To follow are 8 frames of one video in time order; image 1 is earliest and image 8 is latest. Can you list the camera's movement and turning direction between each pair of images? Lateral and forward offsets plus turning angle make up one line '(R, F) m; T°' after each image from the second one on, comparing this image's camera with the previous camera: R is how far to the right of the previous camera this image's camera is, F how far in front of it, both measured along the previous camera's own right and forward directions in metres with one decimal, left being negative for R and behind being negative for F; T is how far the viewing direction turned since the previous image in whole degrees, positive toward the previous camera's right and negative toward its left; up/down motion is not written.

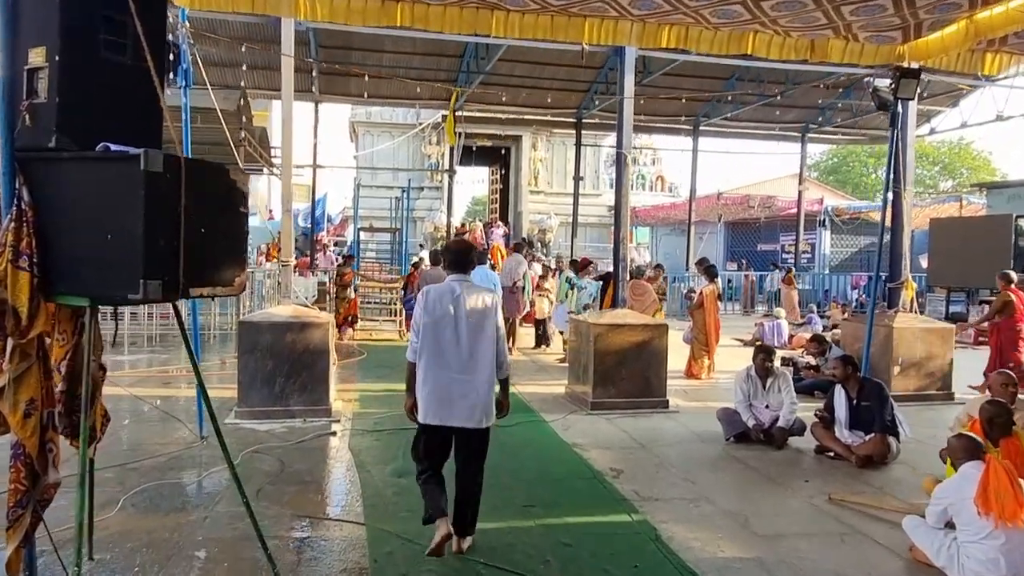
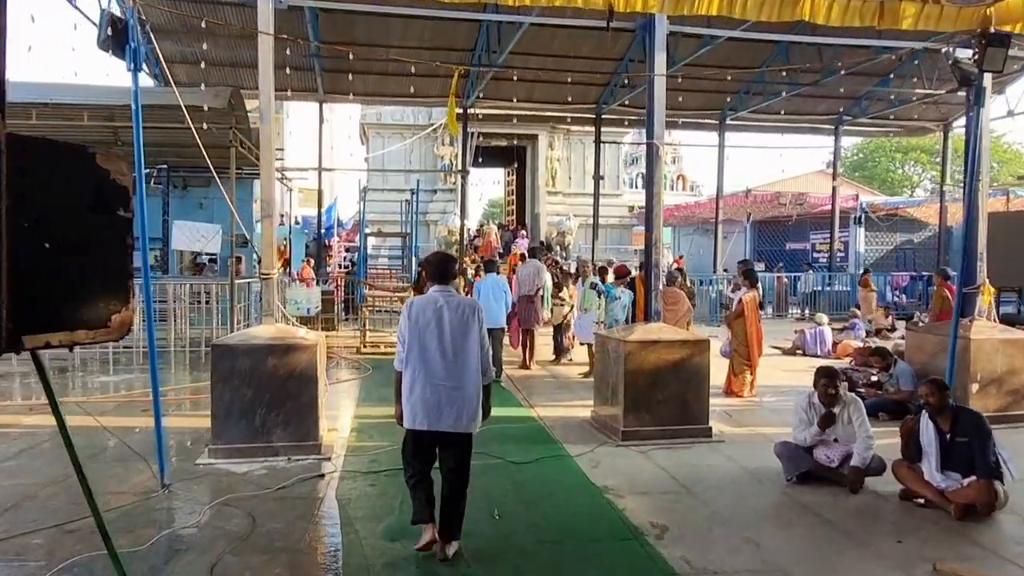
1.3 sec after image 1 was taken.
(0.0, +0.9) m; -1°
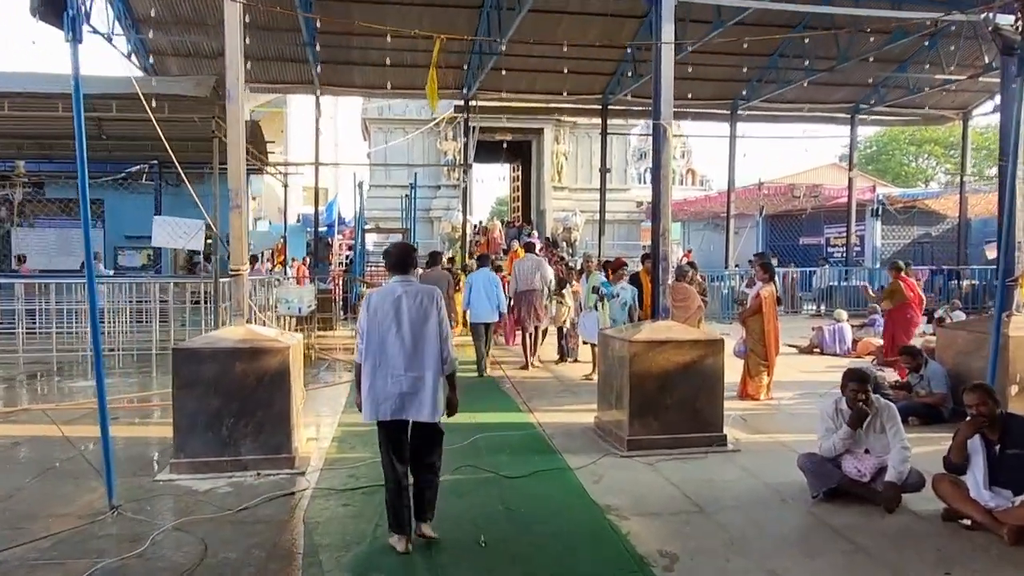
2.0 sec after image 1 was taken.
(+0.1, +0.5) m; -1°
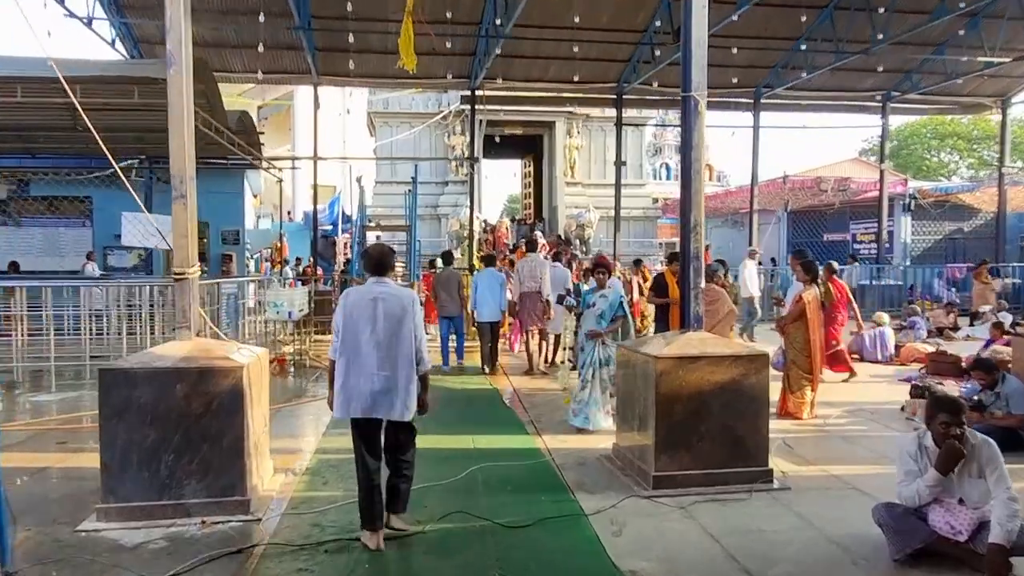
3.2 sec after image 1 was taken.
(+0.1, +0.9) m; -1°
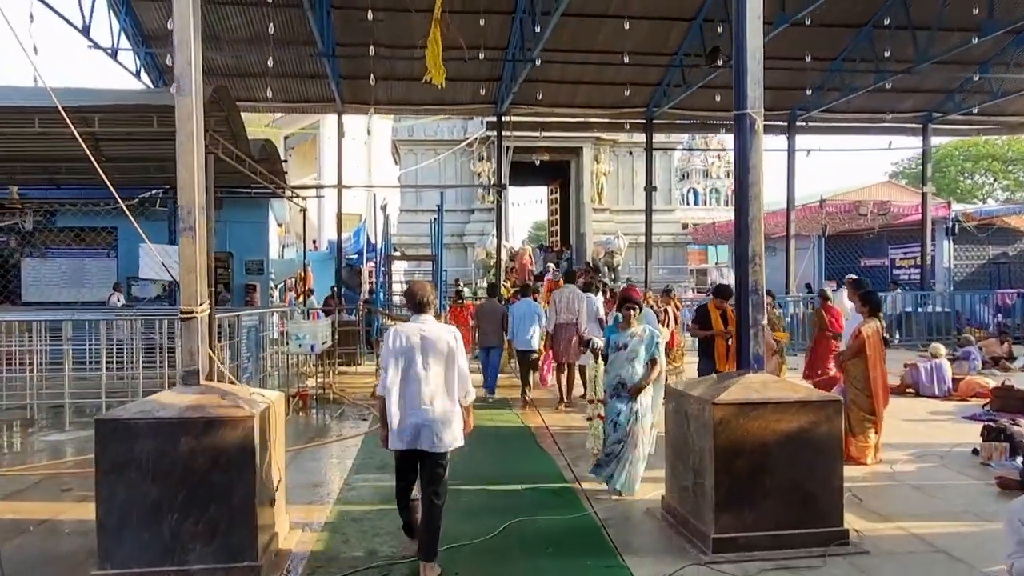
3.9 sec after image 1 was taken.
(-0.1, +0.4) m; -2°
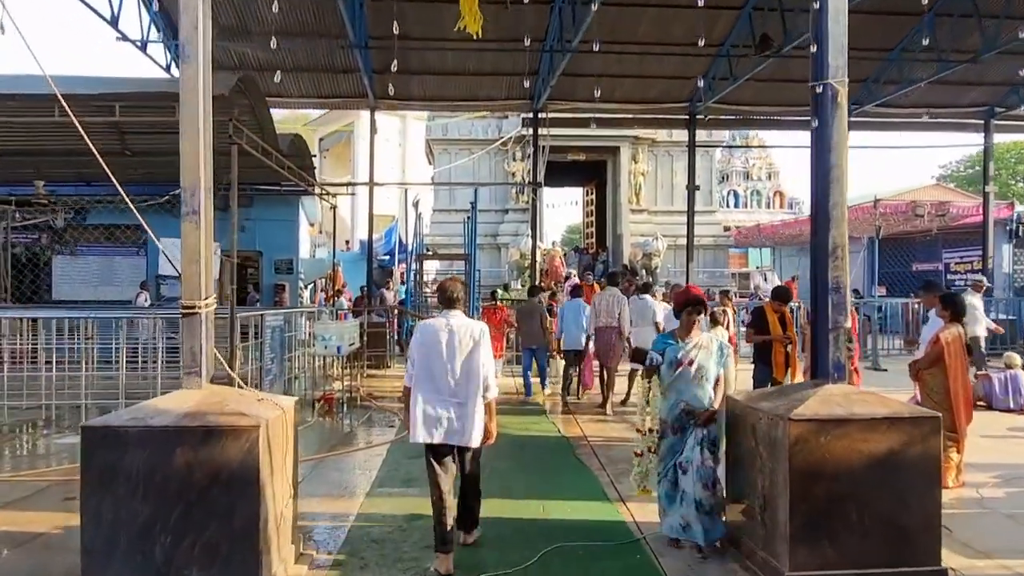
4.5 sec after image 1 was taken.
(0.0, +0.5) m; -3°
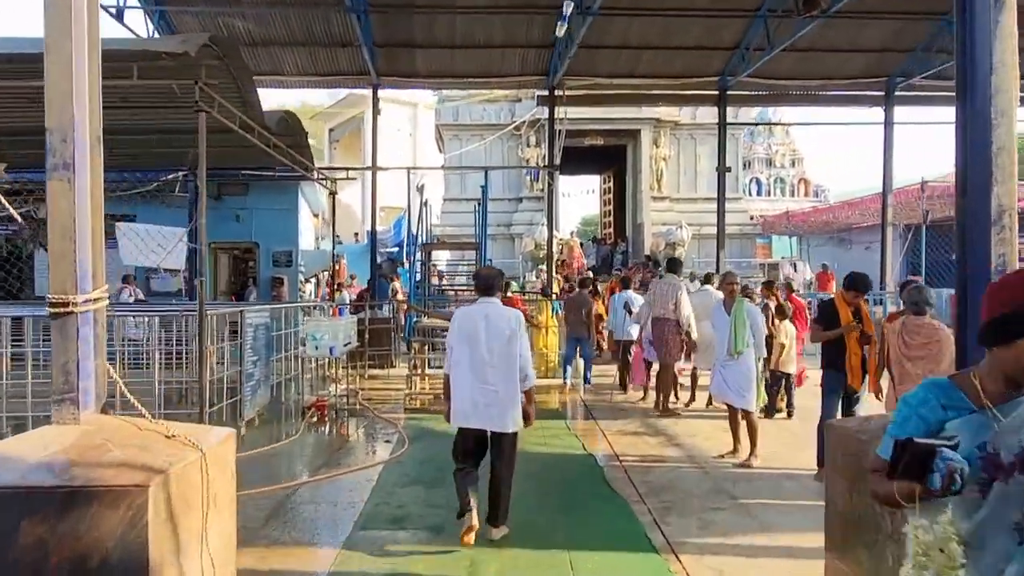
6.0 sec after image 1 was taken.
(0.0, +1.1) m; -1°
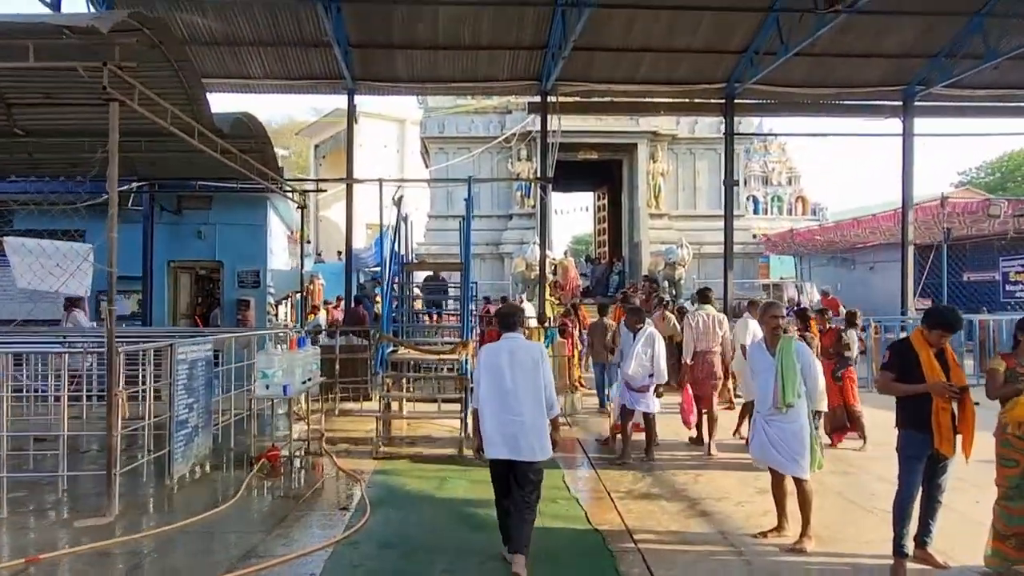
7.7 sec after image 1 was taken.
(0.0, +1.2) m; +1°
